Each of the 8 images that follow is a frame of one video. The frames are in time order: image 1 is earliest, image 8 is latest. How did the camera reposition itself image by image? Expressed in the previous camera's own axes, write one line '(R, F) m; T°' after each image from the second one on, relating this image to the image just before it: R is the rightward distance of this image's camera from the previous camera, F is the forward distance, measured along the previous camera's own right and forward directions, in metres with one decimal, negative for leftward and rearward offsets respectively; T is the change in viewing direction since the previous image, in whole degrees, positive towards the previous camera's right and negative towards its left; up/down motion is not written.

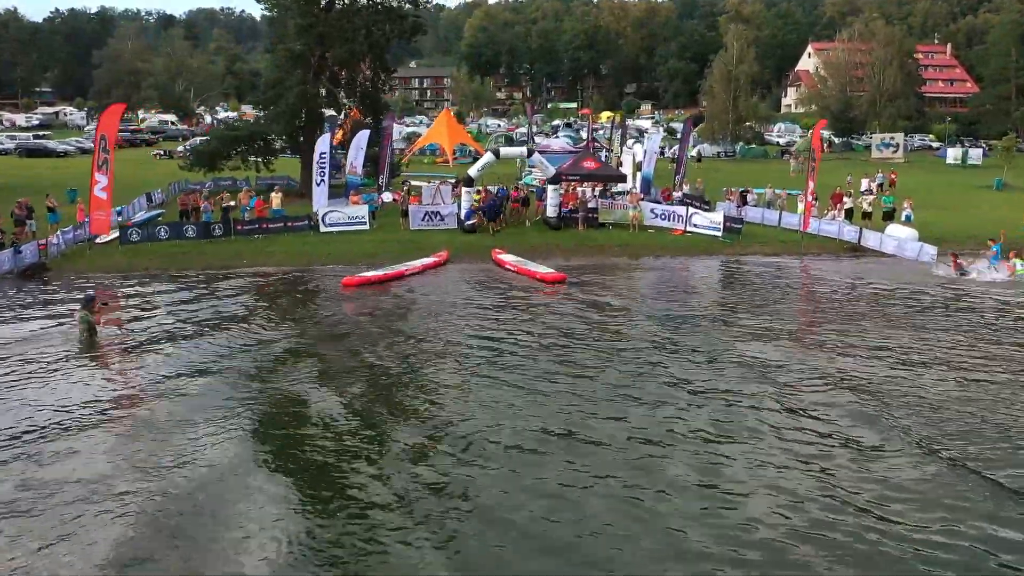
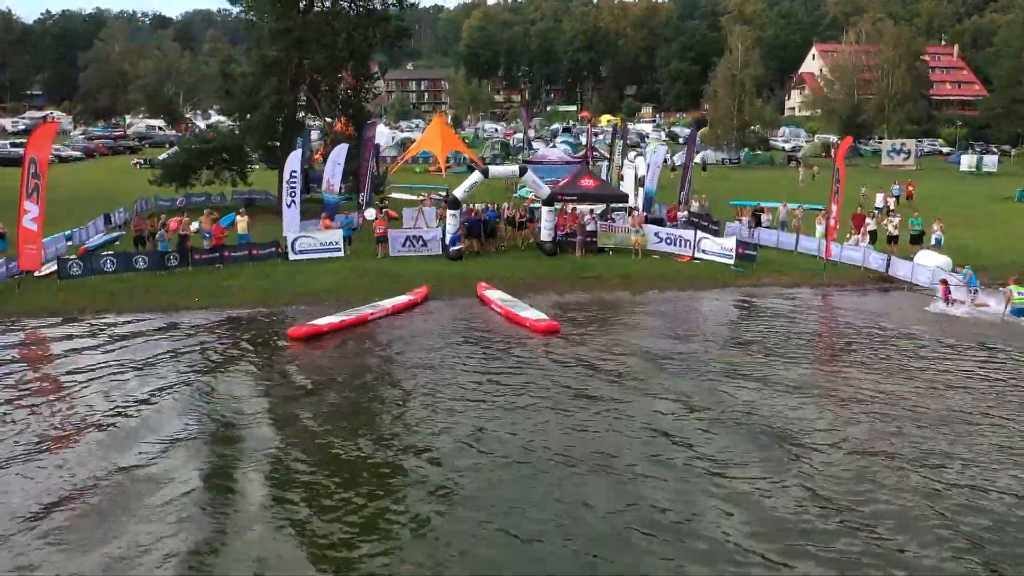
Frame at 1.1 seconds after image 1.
(+0.4, +3.2) m; 0°
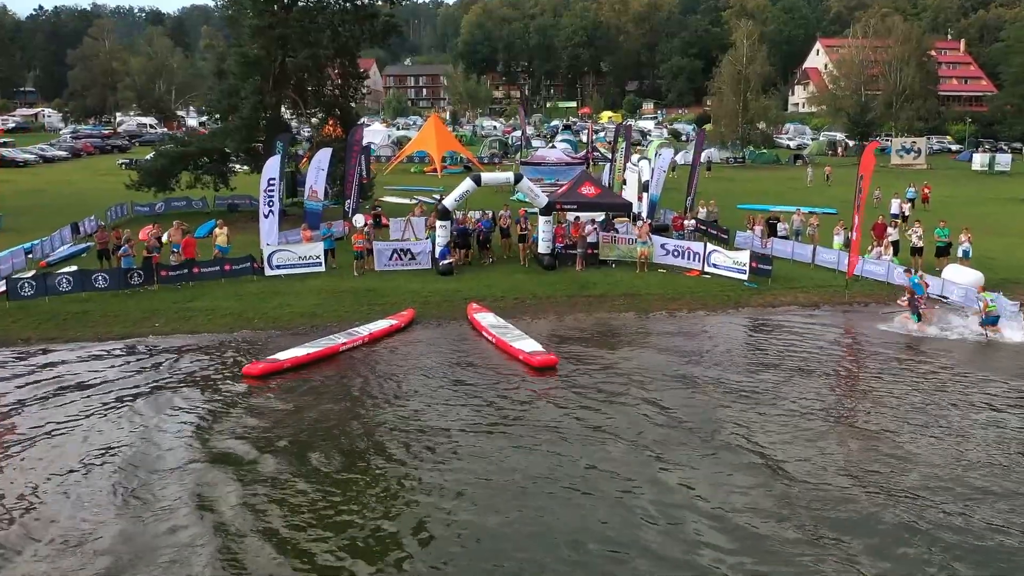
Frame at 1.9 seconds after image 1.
(+0.2, +2.3) m; 0°
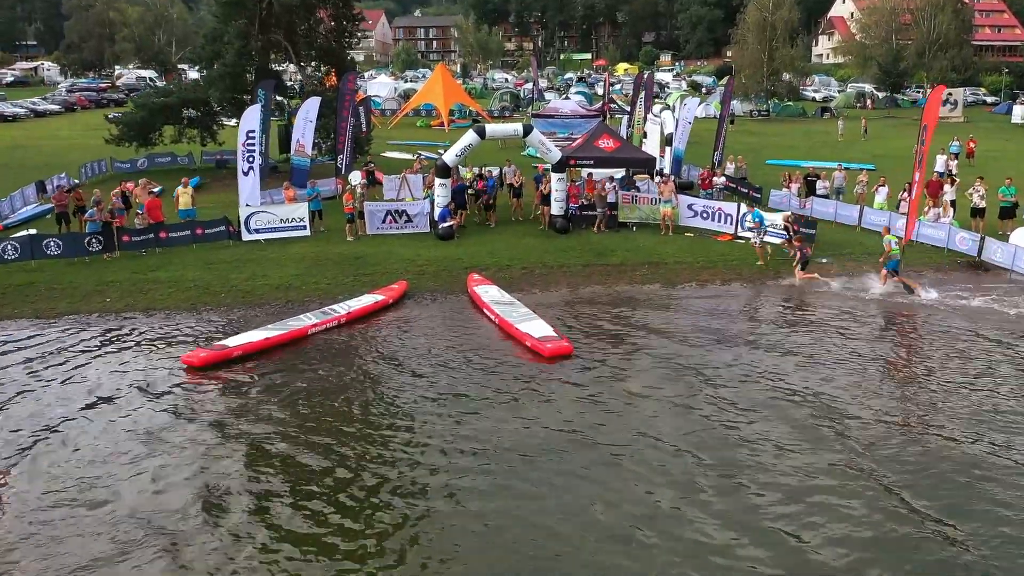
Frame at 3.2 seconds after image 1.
(+0.2, +3.1) m; -1°
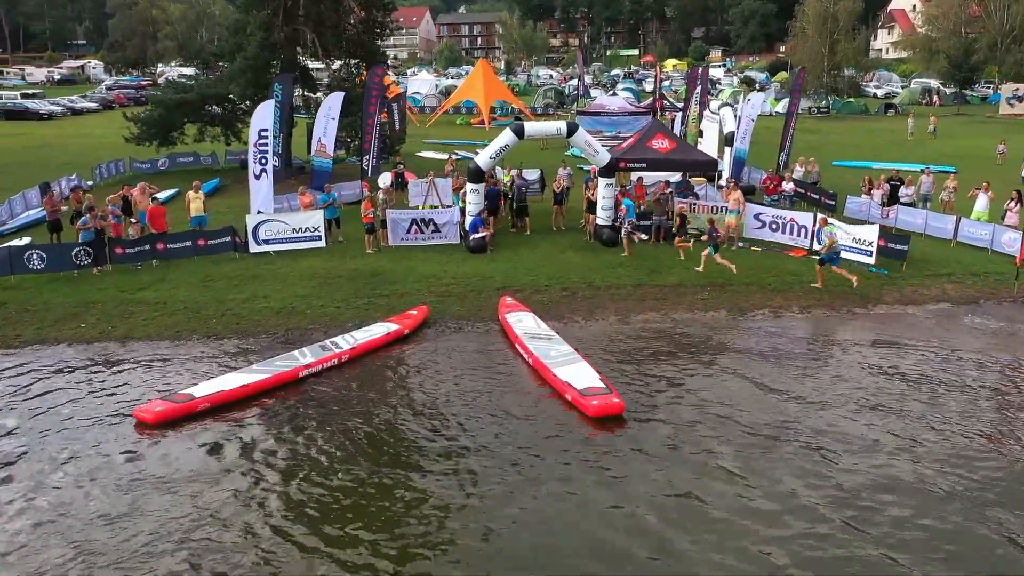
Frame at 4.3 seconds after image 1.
(+0.1, +3.0) m; -3°
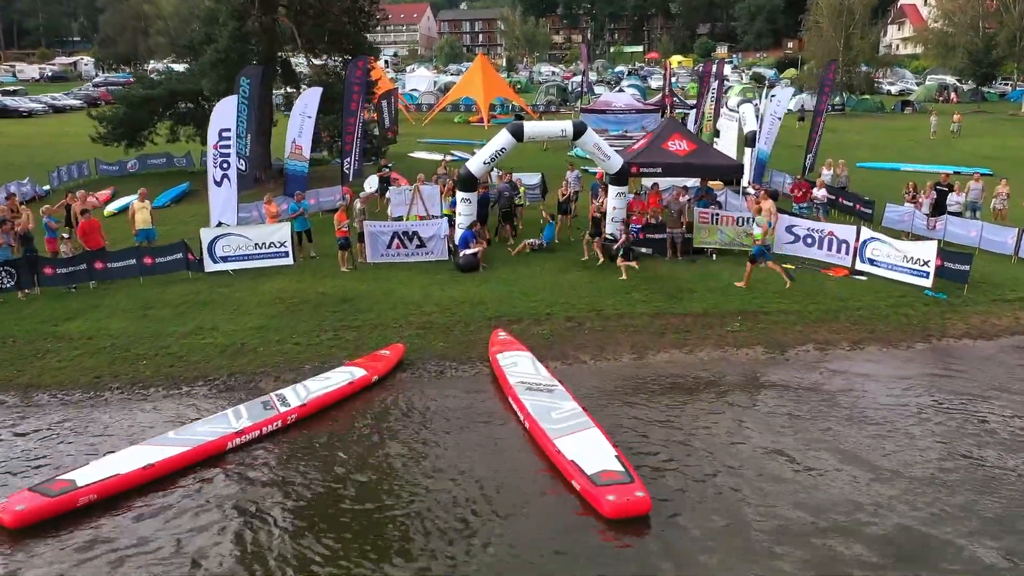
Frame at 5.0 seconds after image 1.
(+0.2, +2.9) m; 0°
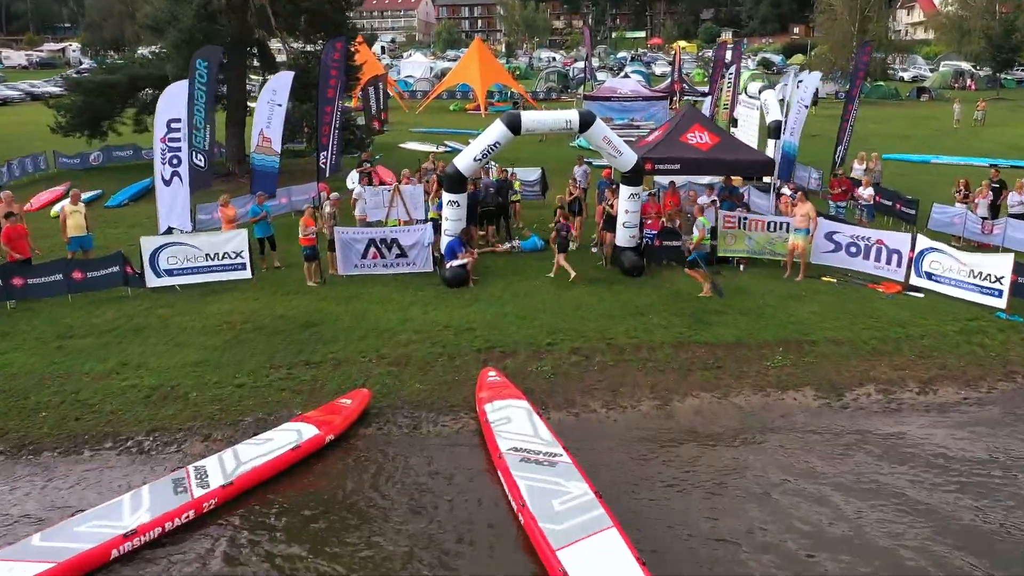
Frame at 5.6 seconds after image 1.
(+0.1, +2.8) m; 0°
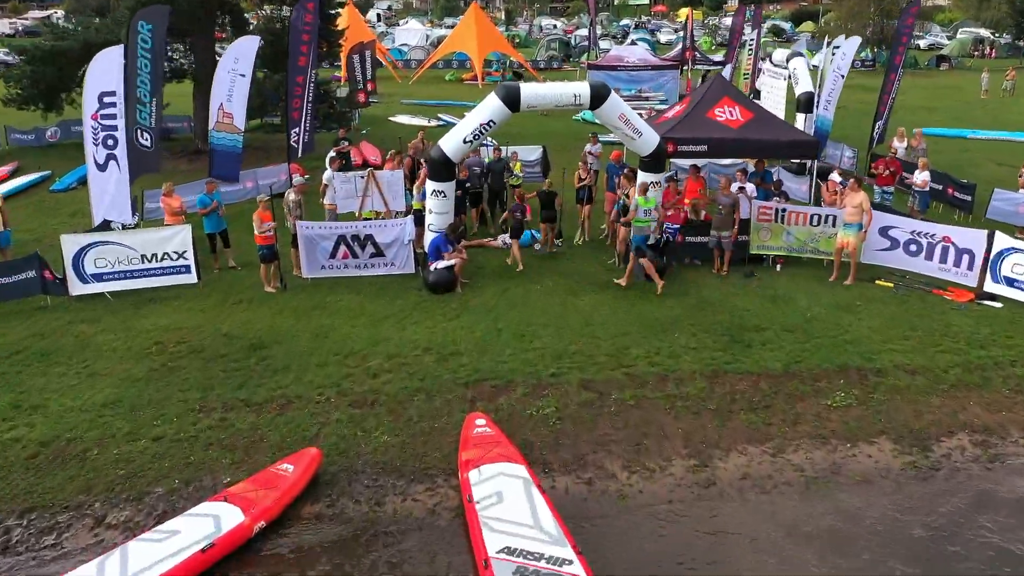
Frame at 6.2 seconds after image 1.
(+0.1, +2.7) m; 0°
